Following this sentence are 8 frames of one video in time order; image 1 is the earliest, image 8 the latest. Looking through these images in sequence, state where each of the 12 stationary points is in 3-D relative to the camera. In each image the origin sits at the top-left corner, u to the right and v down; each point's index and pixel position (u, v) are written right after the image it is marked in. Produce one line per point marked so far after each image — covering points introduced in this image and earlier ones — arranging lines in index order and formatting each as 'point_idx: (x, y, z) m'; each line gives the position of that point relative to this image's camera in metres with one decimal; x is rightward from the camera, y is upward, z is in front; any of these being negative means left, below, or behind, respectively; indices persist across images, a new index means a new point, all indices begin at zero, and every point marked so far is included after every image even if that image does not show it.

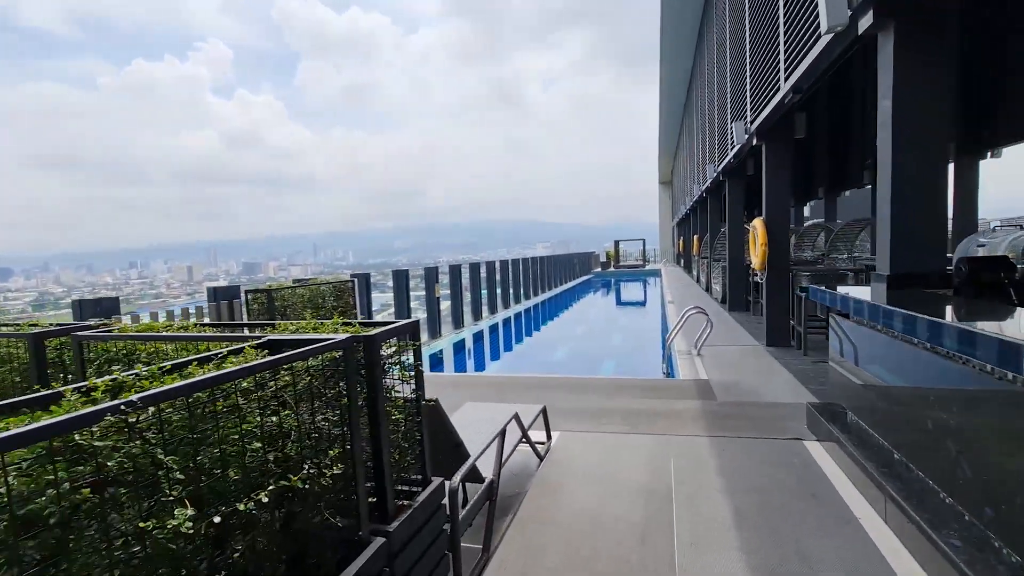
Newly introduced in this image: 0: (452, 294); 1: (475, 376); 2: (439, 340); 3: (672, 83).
0: (-1.1, -0.1, +8.5) m
1: (-0.3, -0.7, +4.1) m
2: (-1.2, -0.8, +7.7) m
3: (+4.8, +5.8, +14.1) m
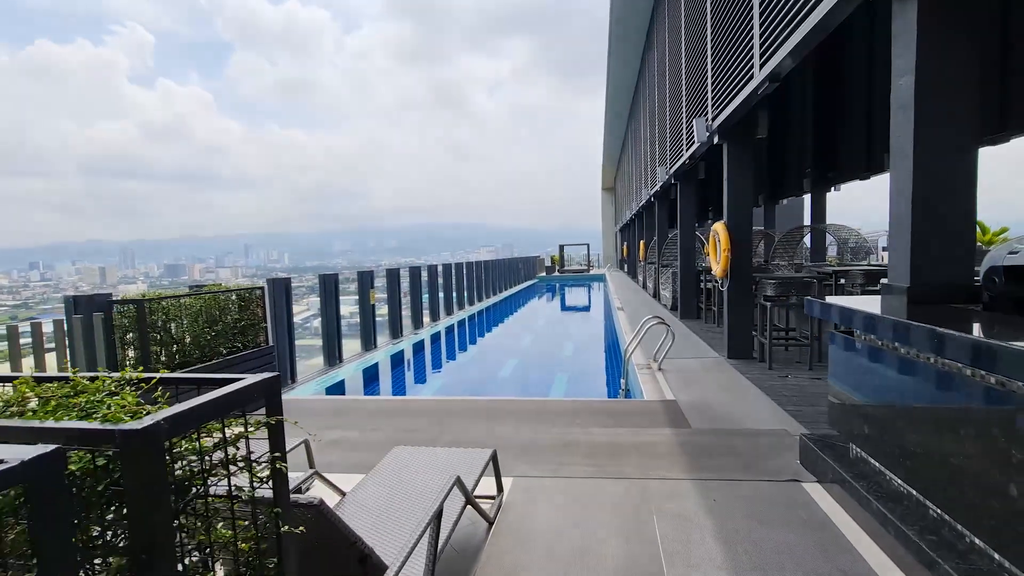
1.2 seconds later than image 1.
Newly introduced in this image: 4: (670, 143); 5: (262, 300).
0: (-2.0, -0.2, +7.8) m
1: (-0.7, -0.8, +3.5) m
2: (-2.0, -0.9, +7.0) m
3: (+3.2, +5.7, +14.0) m
4: (+2.2, +2.1, +6.8) m
5: (-1.8, -0.1, +3.5) m
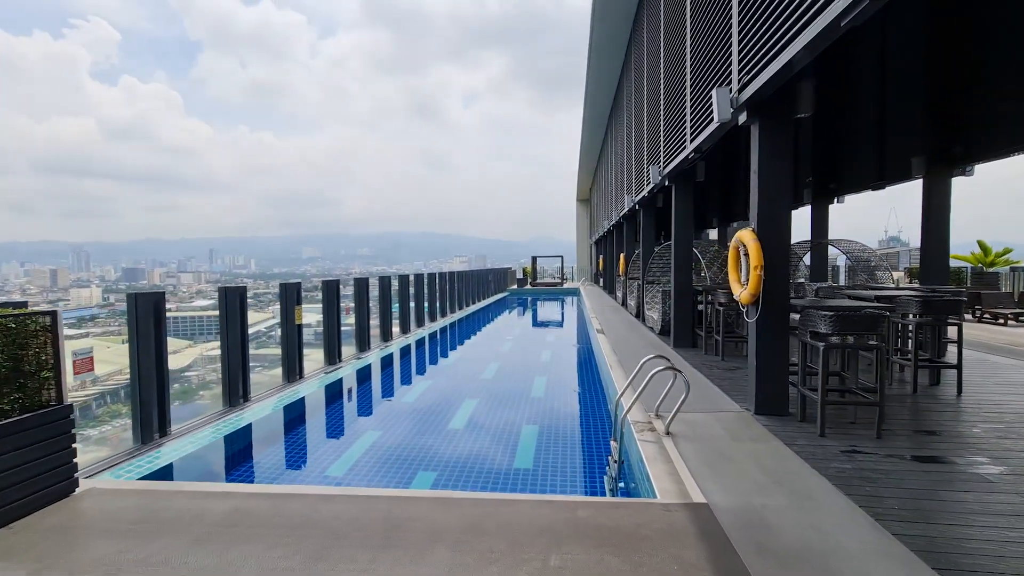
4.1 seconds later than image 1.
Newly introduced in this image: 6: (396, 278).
0: (-2.5, -0.4, +6.4) m
1: (-1.0, -0.9, +2.2) m
2: (-2.4, -1.1, +5.7) m
3: (+2.4, +5.2, +13.1) m
4: (+1.8, +1.8, +5.7) m
5: (-2.1, -0.2, +2.2) m
6: (-2.1, +0.2, +9.0) m
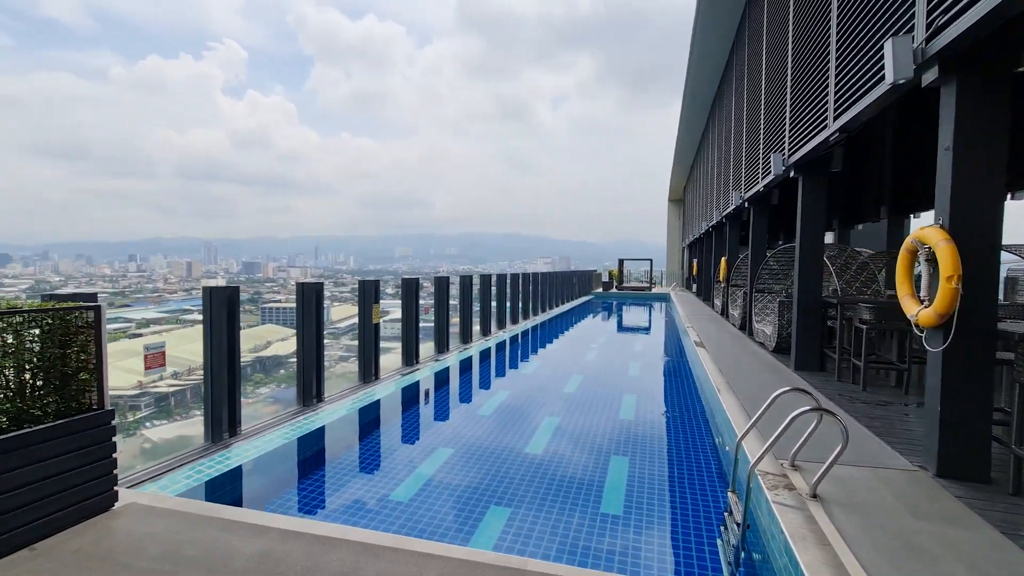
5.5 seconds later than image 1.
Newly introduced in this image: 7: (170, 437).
0: (-1.4, -0.4, +6.3) m
1: (-0.7, -0.9, +1.8) m
2: (-1.5, -1.1, +5.5) m
3: (+4.7, +5.0, +12.0) m
4: (+2.8, +1.7, +4.8) m
5: (-1.7, -0.2, +2.0) m
6: (-0.6, +0.2, +8.7) m
7: (-2.3, -1.0, +3.3) m
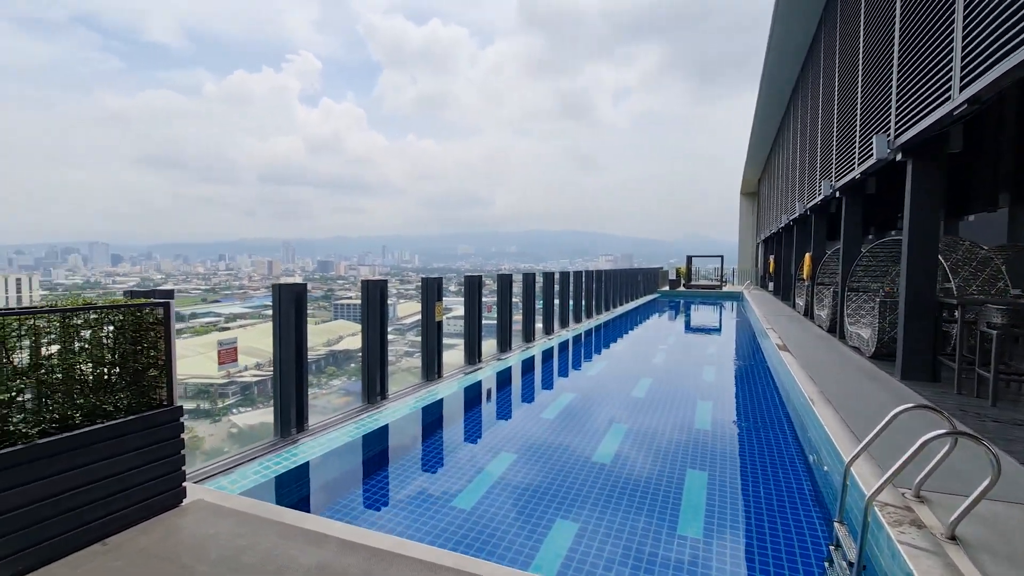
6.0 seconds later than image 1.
0: (-0.6, -0.3, +6.2) m
1: (-0.4, -0.9, +1.7) m
2: (-0.8, -1.1, +5.4) m
3: (+6.2, +5.1, +11.1) m
4: (+3.4, +1.7, +4.2) m
5: (-1.4, -0.2, +2.0) m
6: (+0.5, +0.2, +8.6) m
7: (-1.8, -1.0, +3.3) m
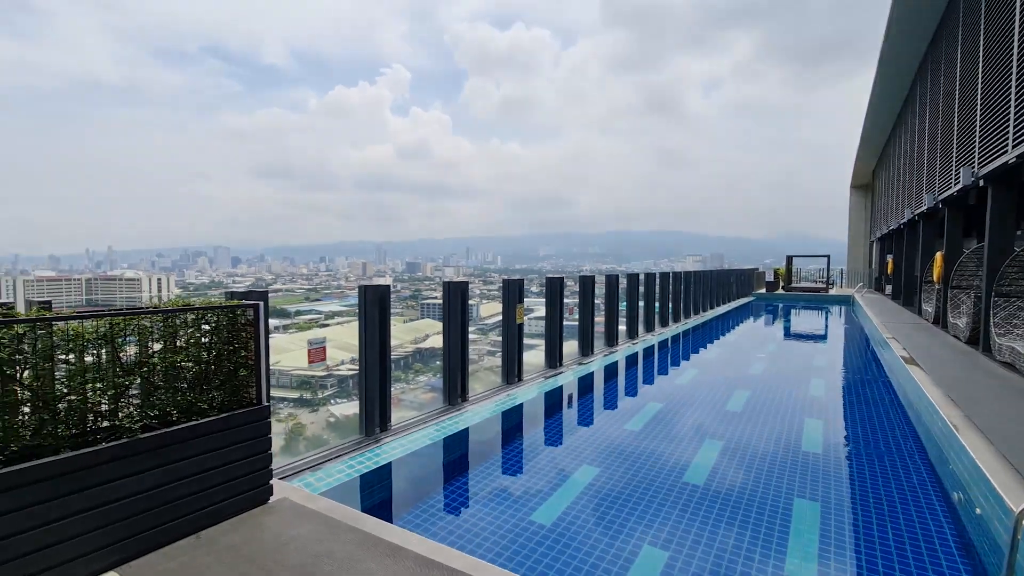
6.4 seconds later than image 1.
0: (+0.4, -0.4, +6.1) m
1: (-0.1, -0.9, +1.6) m
2: (+0.1, -1.1, +5.3) m
3: (+8.0, +5.0, +9.8) m
4: (+4.0, +1.7, +3.5) m
5: (-1.1, -0.2, +2.1) m
6: (+1.9, +0.2, +8.2) m
7: (-1.3, -1.0, +3.5) m
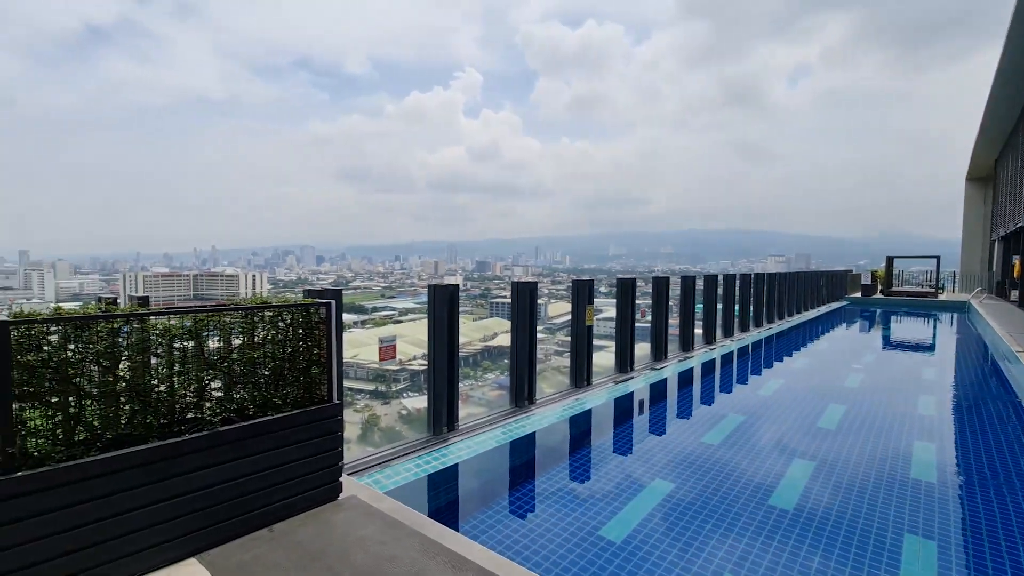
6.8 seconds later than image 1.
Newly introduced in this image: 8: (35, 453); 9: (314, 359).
0: (+1.3, -0.4, +5.8) m
1: (+0.1, -0.9, +1.5) m
2: (+0.8, -1.1, +5.2) m
3: (+9.3, +4.9, +8.5) m
4: (+4.5, +1.6, +2.8) m
5: (-0.8, -0.2, +2.1) m
6: (+3.0, +0.1, +7.8) m
7: (-0.8, -1.0, +3.5) m
8: (-1.4, -0.5, +1.5) m
9: (-0.8, -0.3, +2.1) m
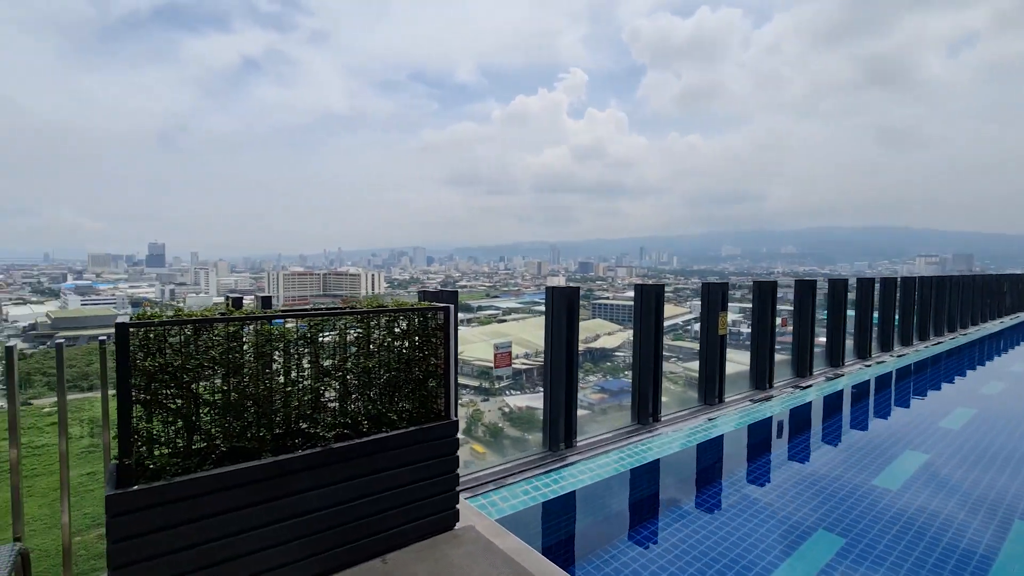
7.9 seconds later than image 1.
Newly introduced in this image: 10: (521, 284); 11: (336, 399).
0: (+2.5, -0.4, +5.1) m
1: (+0.5, -1.0, +1.1) m
2: (+1.9, -1.1, +4.6) m
3: (+11.0, +4.7, +6.0) m
4: (+5.1, +1.5, +1.5) m
5: (-0.3, -0.2, +1.9) m
6: (+4.6, +0.1, +6.6) m
7: (0.0, -1.0, +3.2) m
8: (-1.0, -0.5, +1.4) m
9: (-0.3, -0.3, +1.9) m
10: (+0.1, 0.0, +3.3) m
11: (-0.6, -0.4, +1.7) m
